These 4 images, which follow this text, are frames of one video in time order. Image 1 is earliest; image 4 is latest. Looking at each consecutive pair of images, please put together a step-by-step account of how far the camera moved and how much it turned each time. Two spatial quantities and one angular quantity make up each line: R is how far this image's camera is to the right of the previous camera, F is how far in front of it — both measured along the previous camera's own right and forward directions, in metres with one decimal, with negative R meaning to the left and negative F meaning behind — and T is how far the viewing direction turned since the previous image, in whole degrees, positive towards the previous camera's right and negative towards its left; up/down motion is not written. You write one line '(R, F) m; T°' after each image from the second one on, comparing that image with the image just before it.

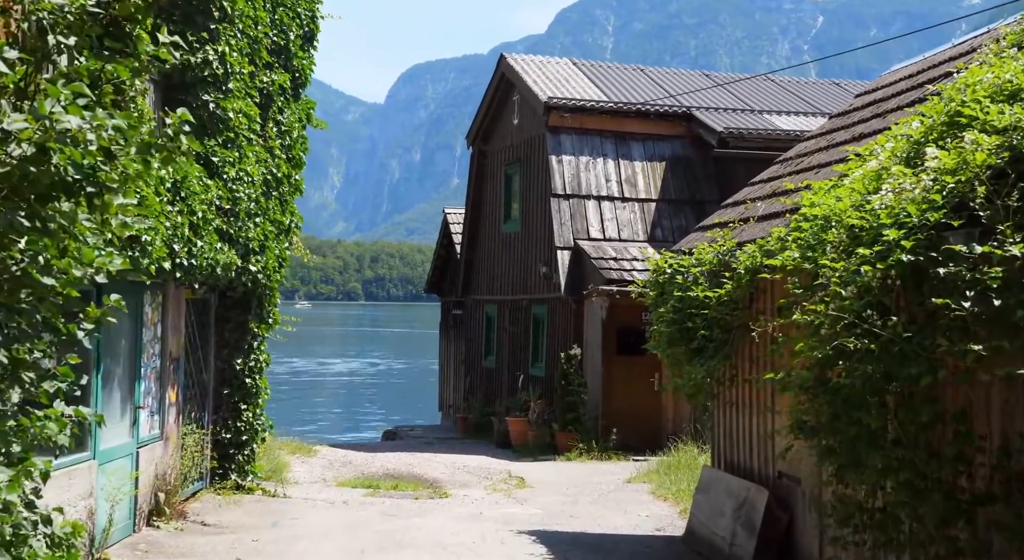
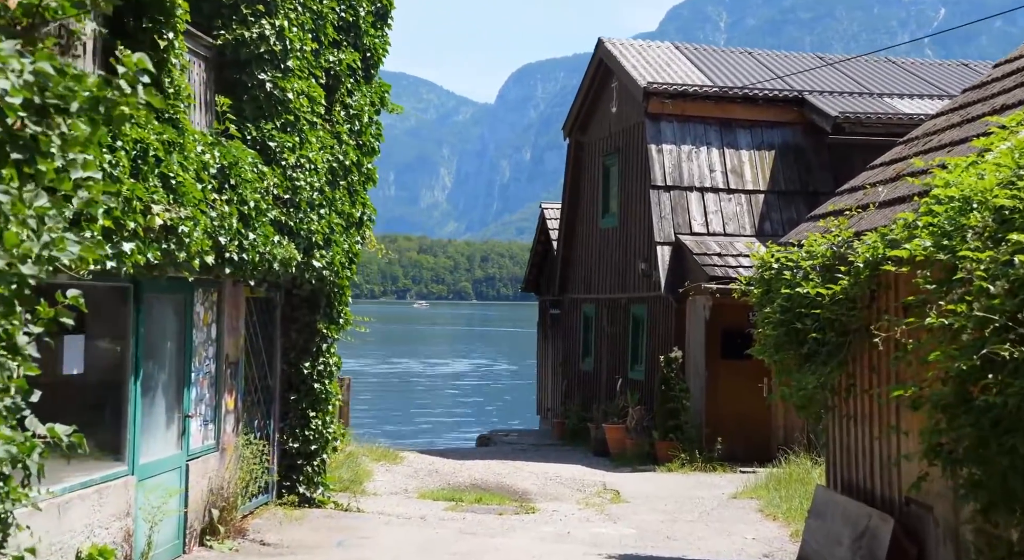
(+0.2, +1.2) m; -5°
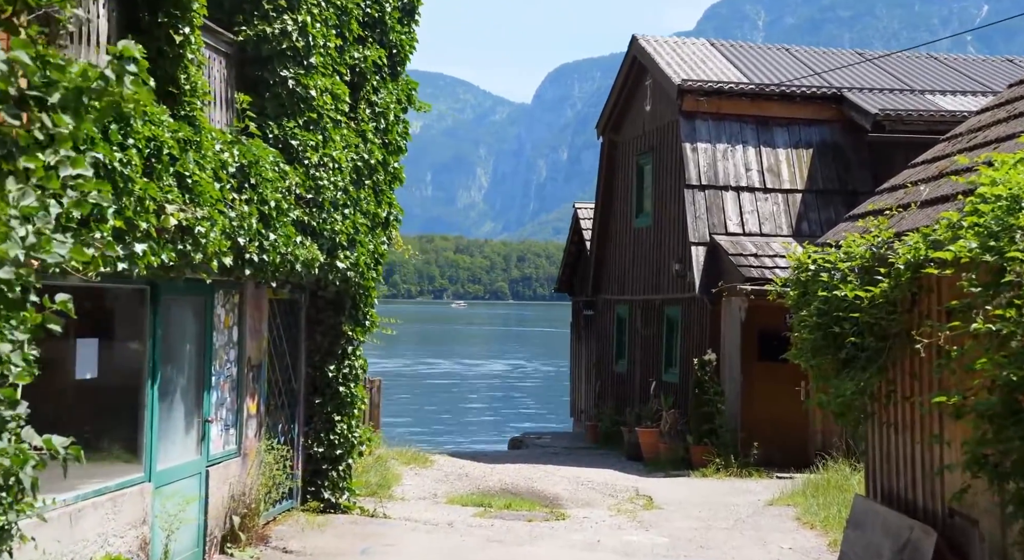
(+0.1, +0.3) m; -2°
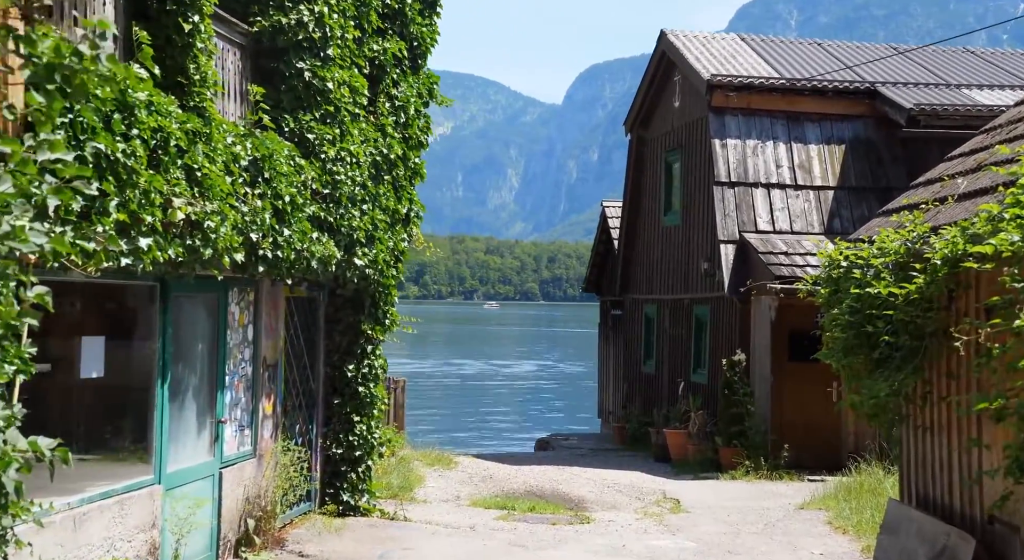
(+0.1, +0.3) m; -1°
